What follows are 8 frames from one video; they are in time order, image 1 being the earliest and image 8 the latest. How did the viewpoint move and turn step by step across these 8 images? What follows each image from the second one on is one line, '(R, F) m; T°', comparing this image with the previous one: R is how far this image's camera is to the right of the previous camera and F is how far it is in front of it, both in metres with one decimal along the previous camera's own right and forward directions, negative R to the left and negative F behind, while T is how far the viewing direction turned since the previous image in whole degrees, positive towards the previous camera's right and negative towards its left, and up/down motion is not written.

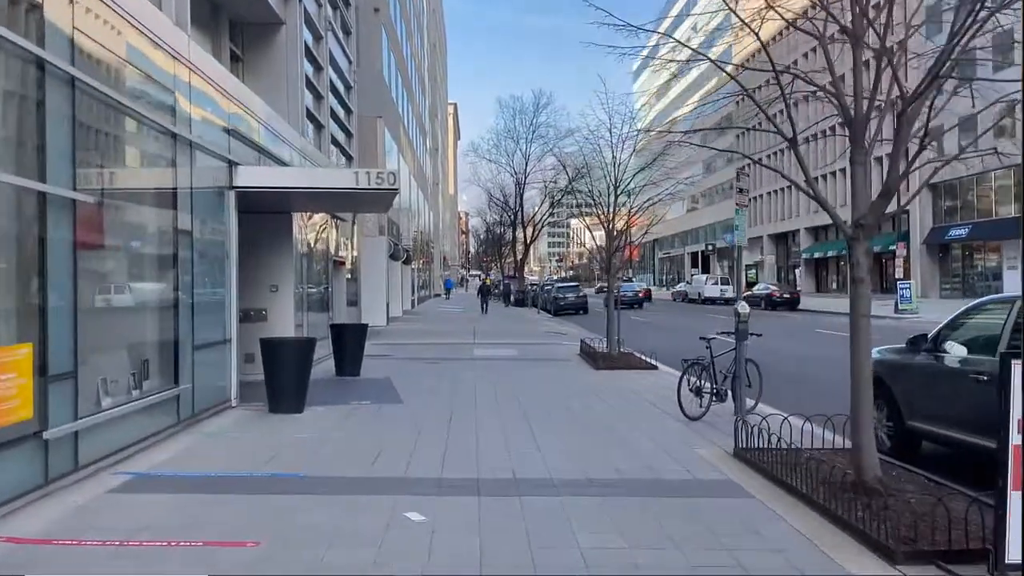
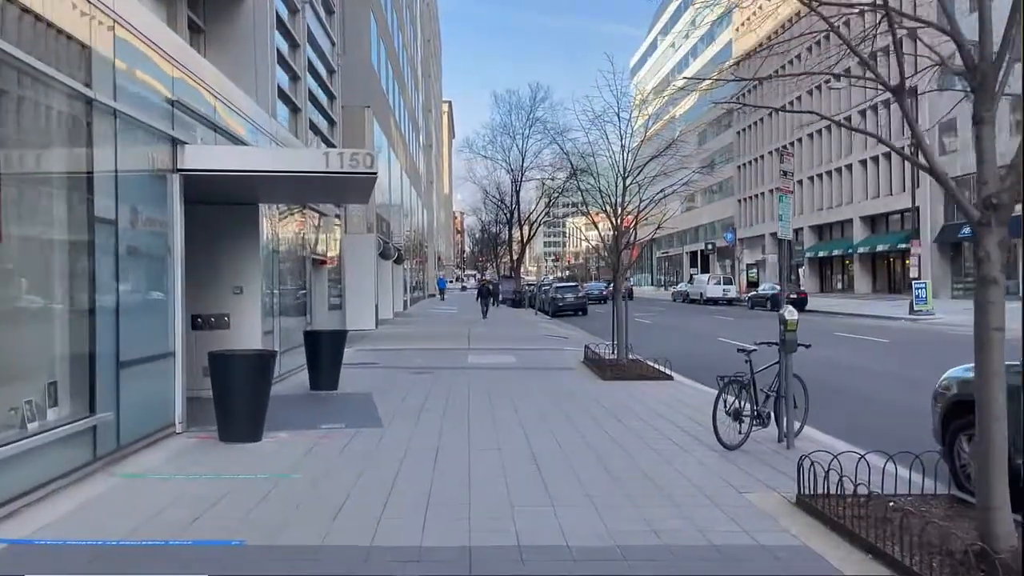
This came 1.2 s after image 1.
(0.0, +1.8) m; 0°
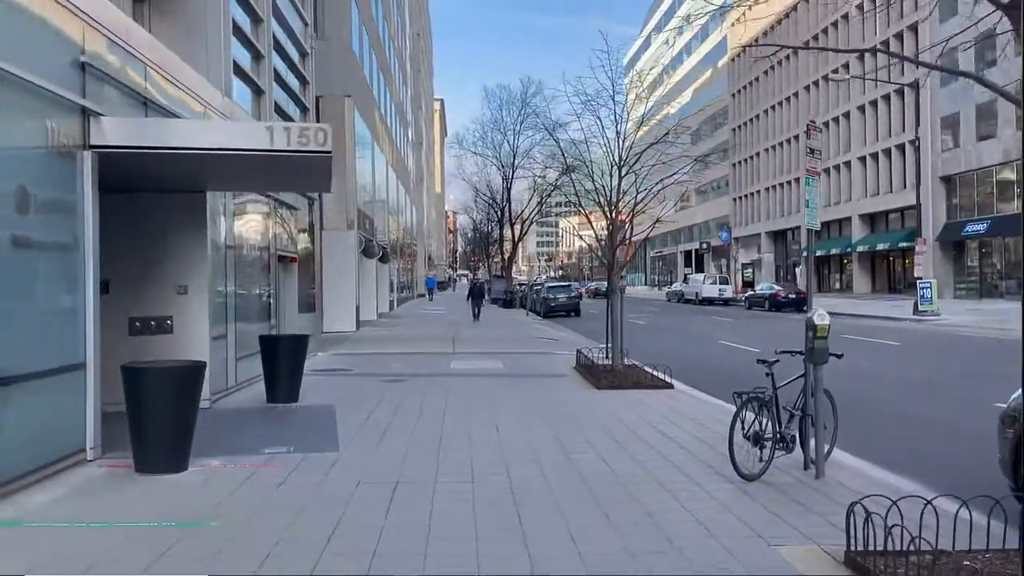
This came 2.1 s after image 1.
(+0.1, +1.5) m; 0°
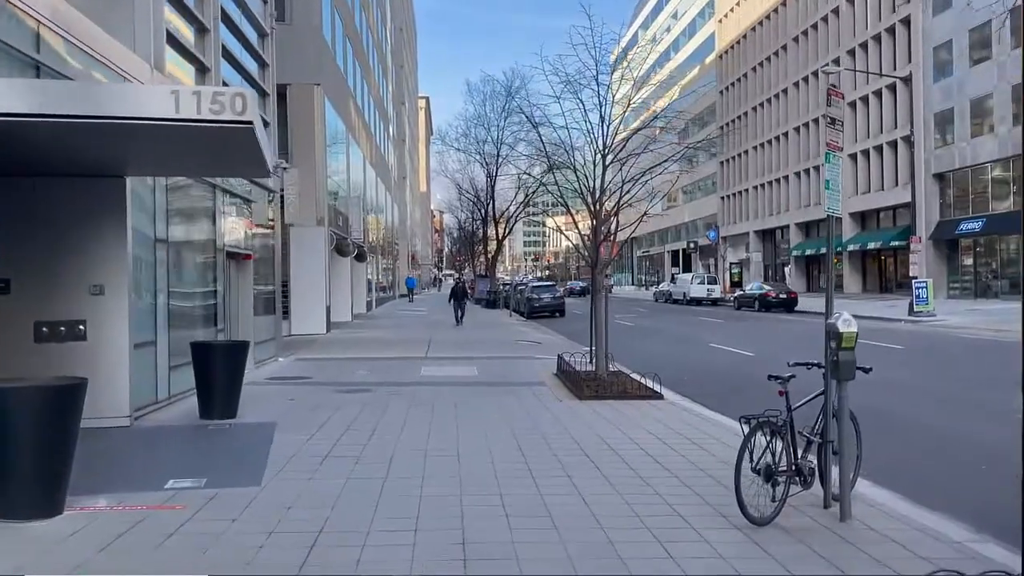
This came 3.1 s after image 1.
(+0.2, +1.4) m; +1°
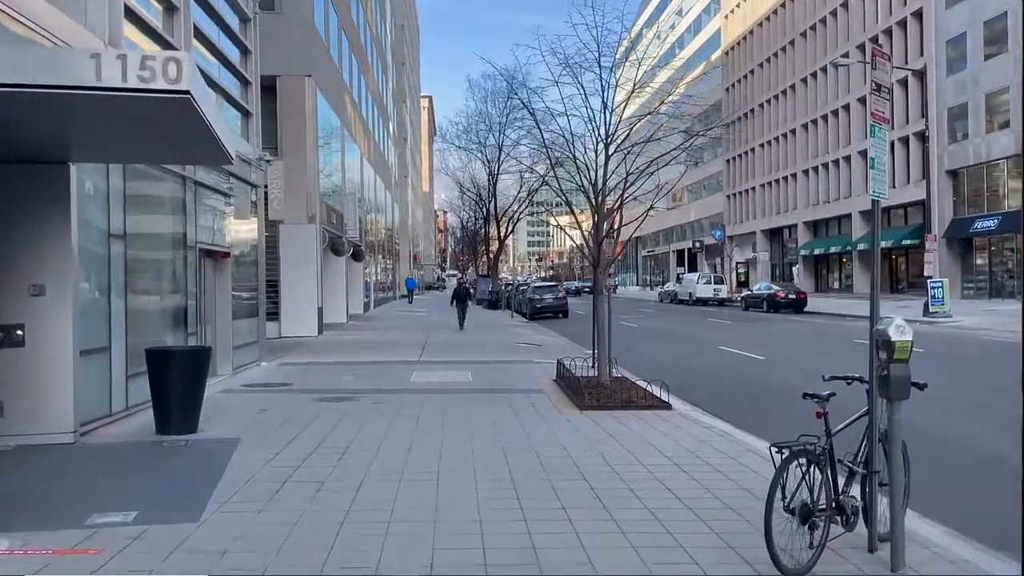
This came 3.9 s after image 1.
(+0.1, +1.1) m; 0°
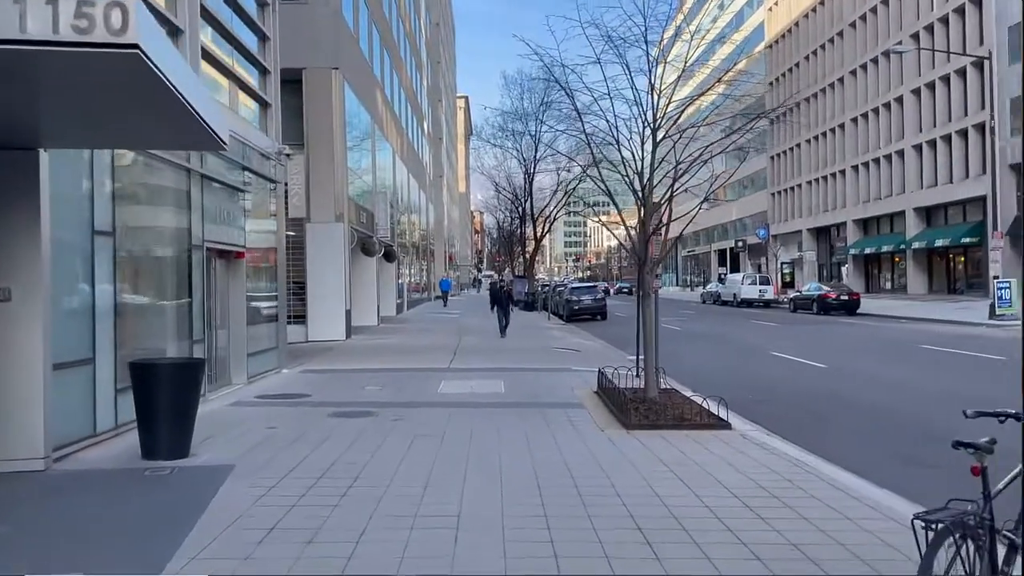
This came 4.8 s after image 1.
(0.0, +1.3) m; -2°
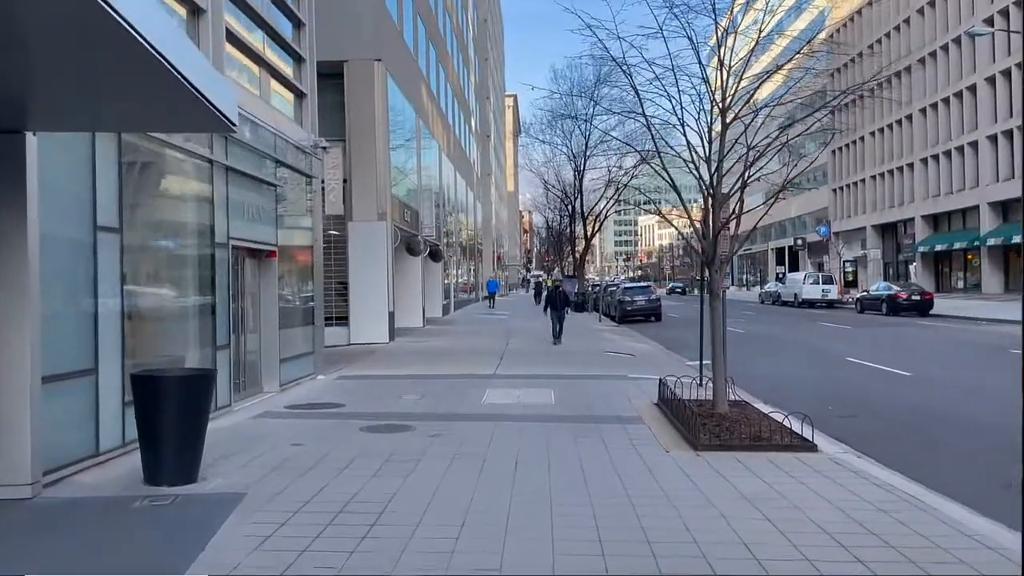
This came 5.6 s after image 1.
(0.0, +1.1) m; -3°
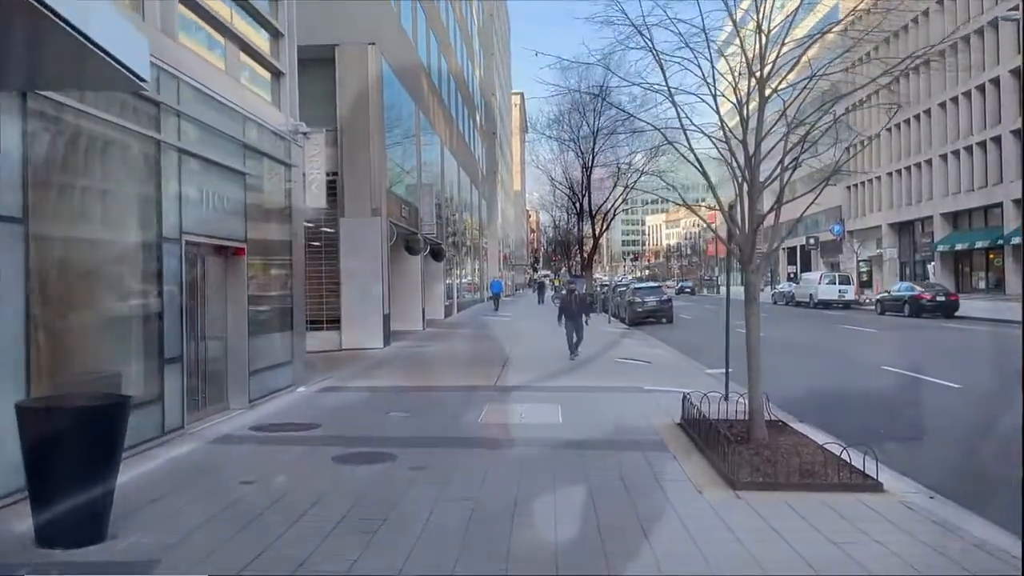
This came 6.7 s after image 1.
(+0.1, +1.6) m; 0°
